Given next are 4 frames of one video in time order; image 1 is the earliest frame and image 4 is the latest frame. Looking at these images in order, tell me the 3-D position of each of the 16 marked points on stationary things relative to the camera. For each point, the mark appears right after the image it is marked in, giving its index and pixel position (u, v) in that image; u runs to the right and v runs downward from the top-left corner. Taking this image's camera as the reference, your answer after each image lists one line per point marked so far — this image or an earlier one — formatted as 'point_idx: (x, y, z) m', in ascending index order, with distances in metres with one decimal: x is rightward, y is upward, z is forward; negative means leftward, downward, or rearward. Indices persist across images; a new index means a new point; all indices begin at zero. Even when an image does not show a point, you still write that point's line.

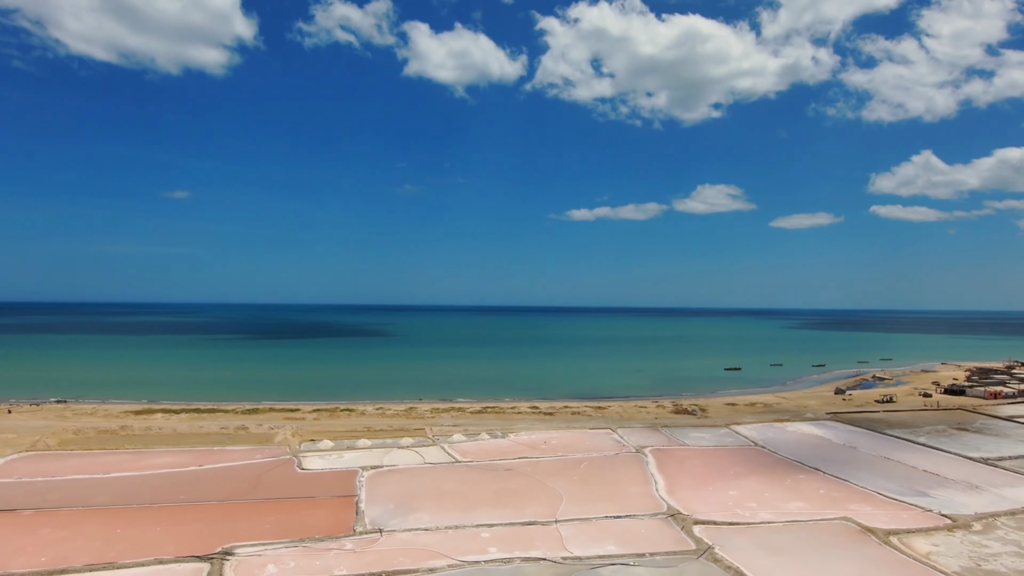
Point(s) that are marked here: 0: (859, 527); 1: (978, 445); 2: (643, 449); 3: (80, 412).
0: (+7.3, -5.0, +11.1) m
1: (+17.0, -5.7, +19.3) m
2: (+4.1, -5.0, +16.6) m
3: (-16.0, -4.6, +19.7) m
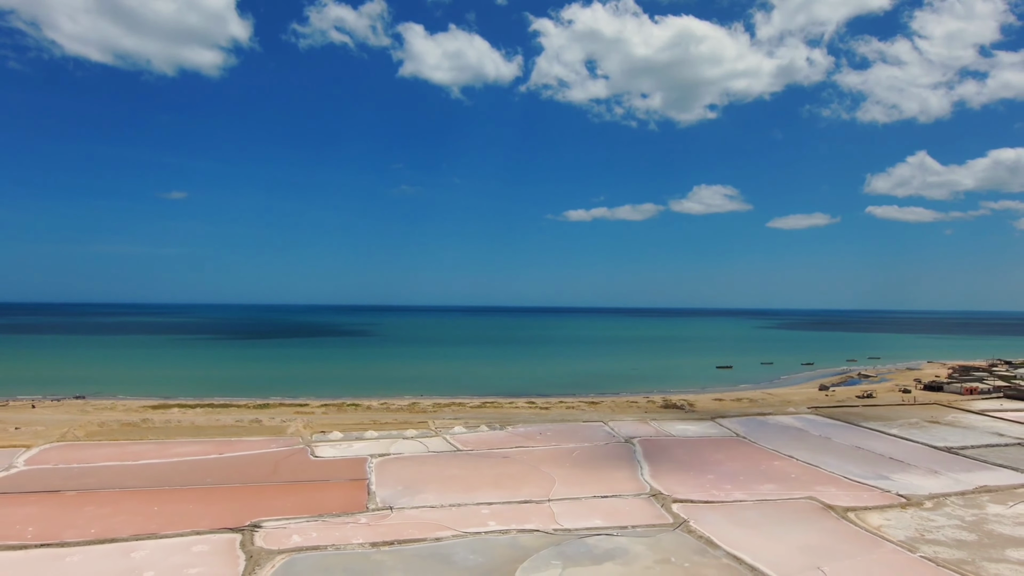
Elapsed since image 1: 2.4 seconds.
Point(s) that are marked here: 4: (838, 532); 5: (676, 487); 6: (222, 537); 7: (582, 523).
0: (+7.2, -5.0, +12.3) m
1: (+16.8, -5.7, +20.6) m
2: (+4.0, -5.1, +17.8) m
3: (-16.1, -4.6, +20.8) m
4: (+6.7, -5.0, +10.9) m
5: (+4.2, -5.0, +13.4) m
6: (-5.3, -4.6, +9.8) m
7: (+1.4, -4.8, +10.9) m
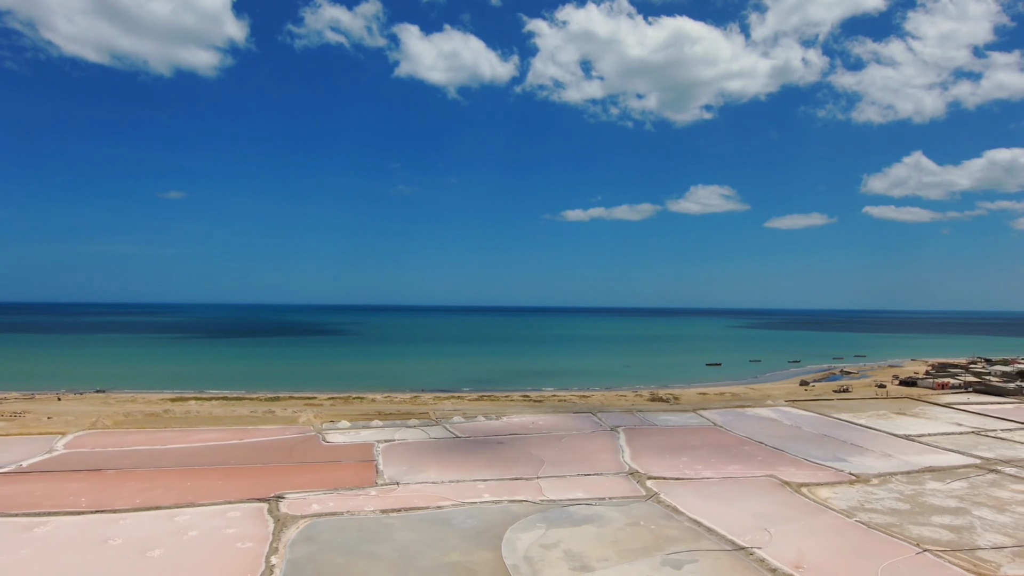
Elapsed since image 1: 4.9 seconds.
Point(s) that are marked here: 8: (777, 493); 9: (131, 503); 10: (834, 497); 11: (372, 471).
0: (+7.0, -5.0, +13.9) m
1: (+16.6, -5.8, +22.2) m
2: (+3.8, -5.1, +19.3) m
3: (-16.4, -4.6, +22.1) m
4: (+6.5, -5.0, +12.4) m
5: (+3.9, -5.0, +14.9) m
6: (-5.5, -4.6, +11.2) m
7: (+1.3, -4.9, +12.5) m
8: (+6.5, -5.0, +13.0) m
9: (-8.2, -4.6, +11.4) m
10: (+7.8, -5.1, +12.9) m
11: (-3.6, -4.7, +13.7) m
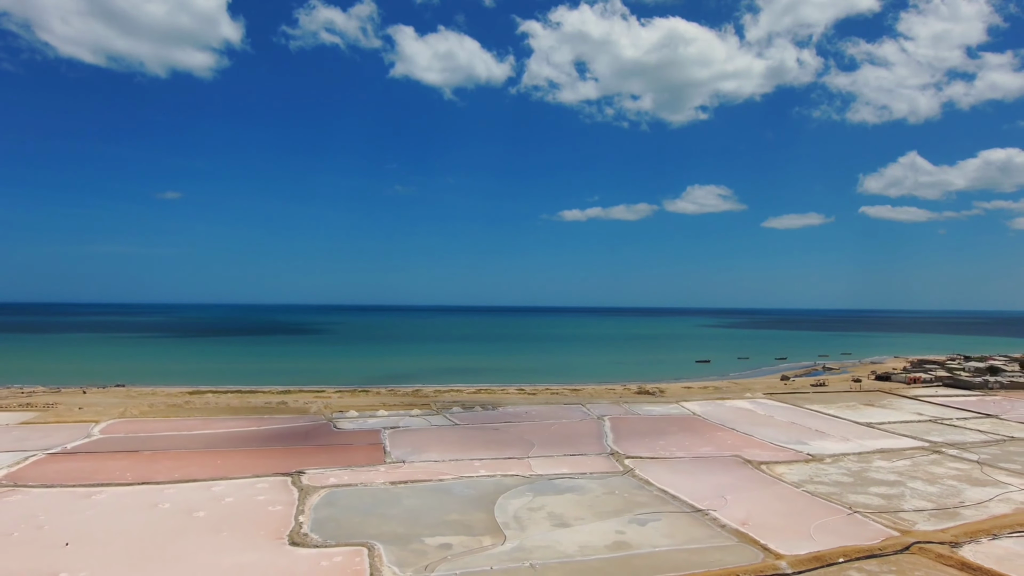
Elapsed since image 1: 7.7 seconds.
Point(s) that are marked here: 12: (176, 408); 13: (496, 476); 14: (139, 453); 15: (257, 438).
0: (+6.8, -5.1, +15.6) m
1: (+16.3, -5.7, +24.0) m
2: (+3.5, -5.1, +21.0) m
3: (-16.6, -4.7, +23.7) m
4: (+6.3, -5.0, +14.2) m
5: (+3.7, -5.1, +16.6) m
6: (-5.7, -4.6, +12.9) m
7: (+1.1, -4.9, +14.1) m
8: (+6.3, -5.0, +14.7) m
9: (-8.4, -4.6, +13.0) m
10: (+7.6, -5.1, +14.6) m
11: (-3.8, -4.7, +15.3) m
12: (-12.6, -4.5, +19.9) m
13: (-0.4, -4.8, +13.5) m
14: (-10.3, -4.6, +14.6) m
15: (-7.8, -4.6, +16.3) m
